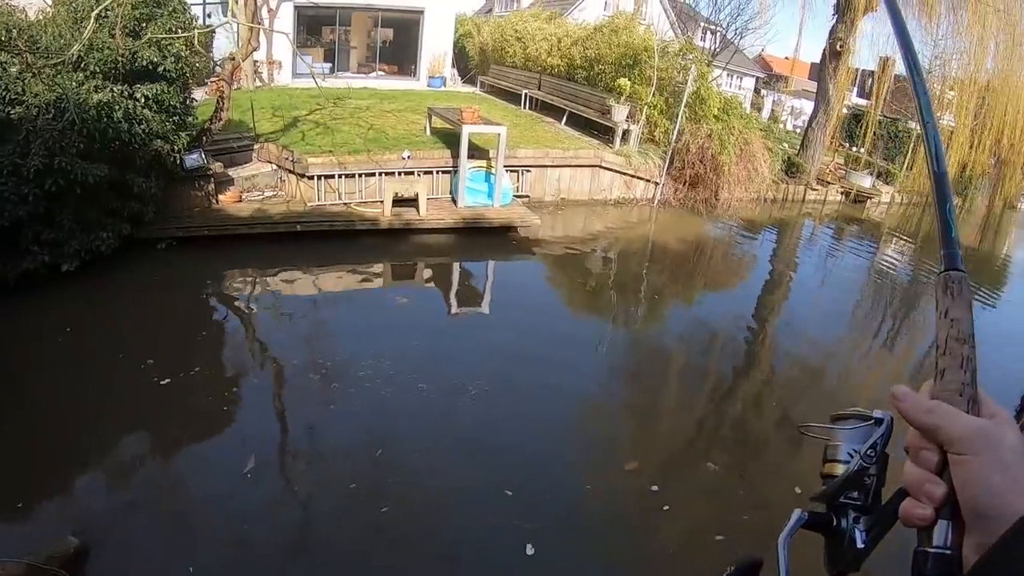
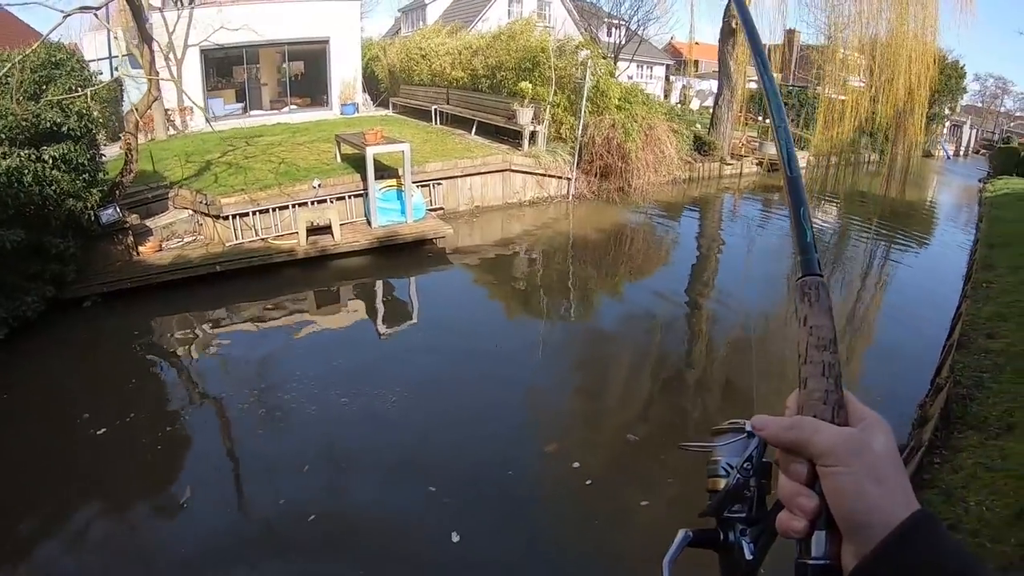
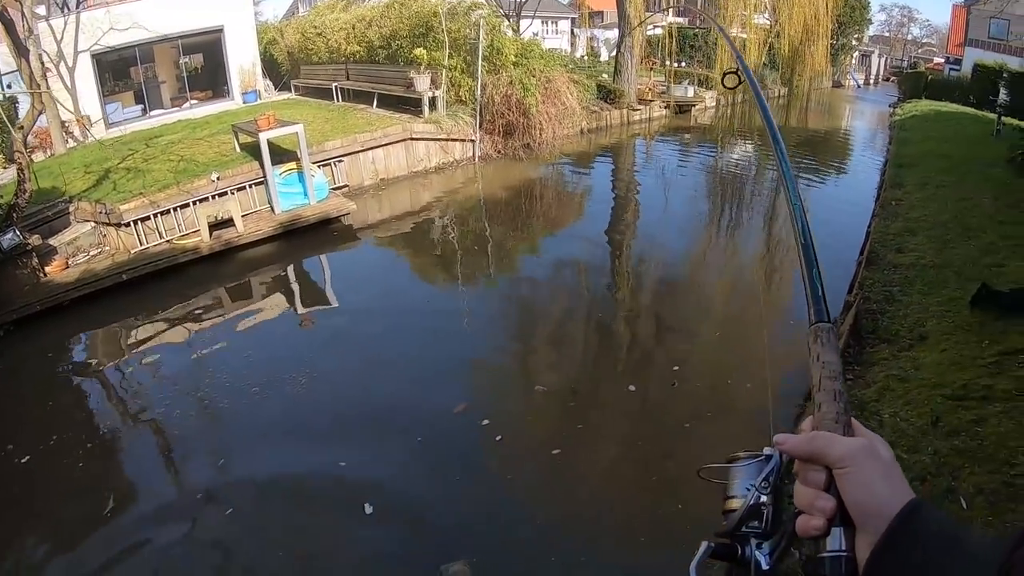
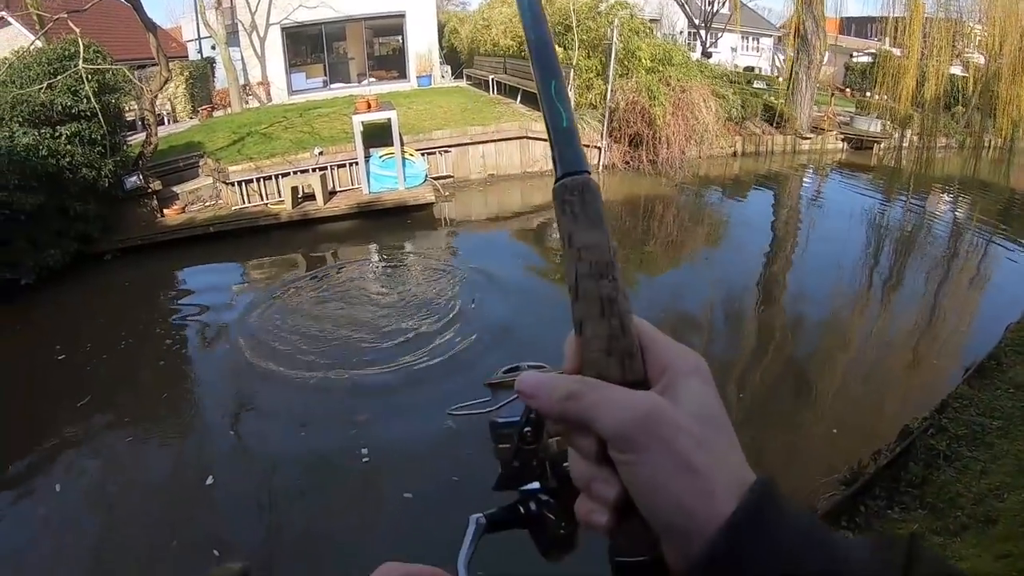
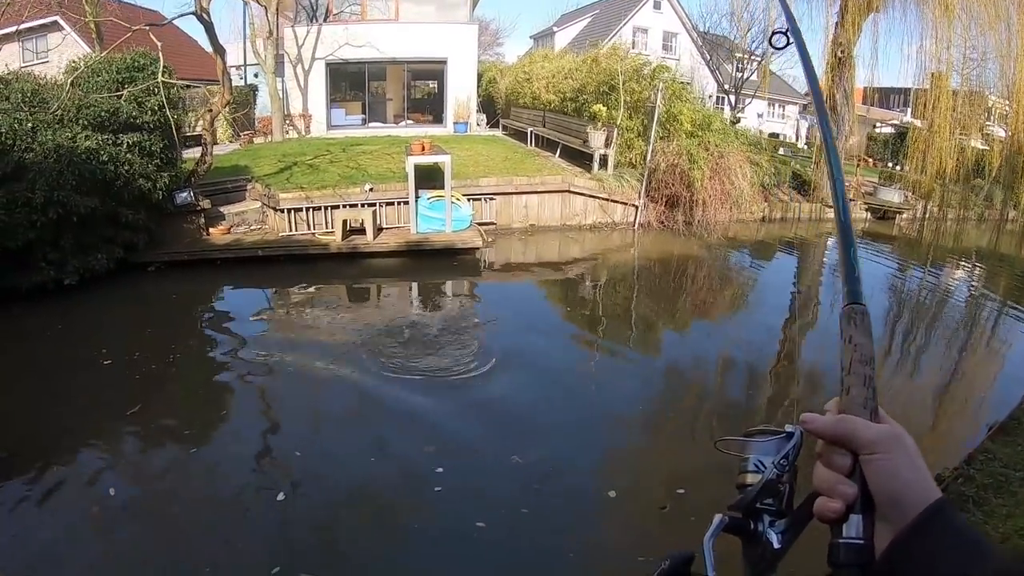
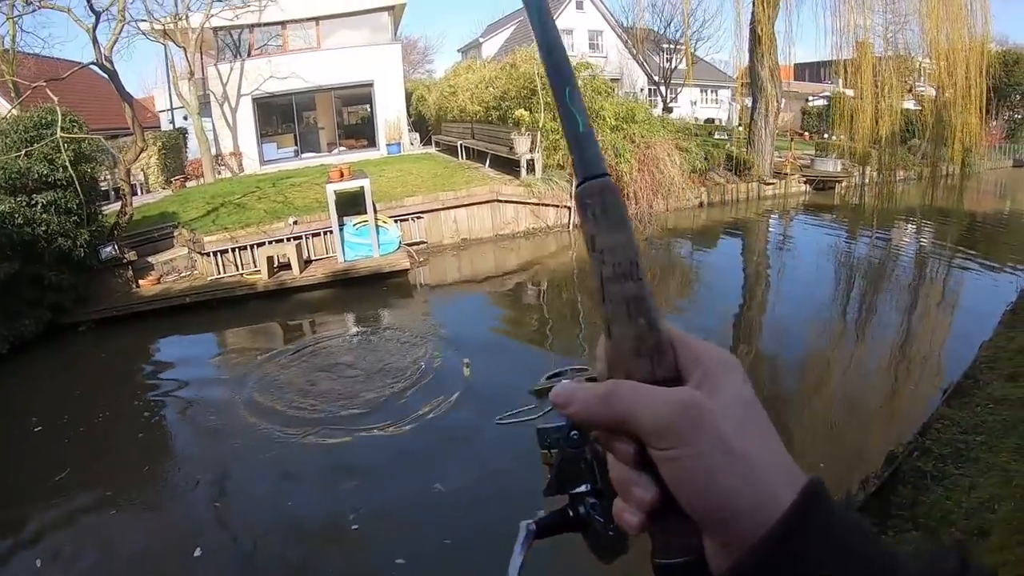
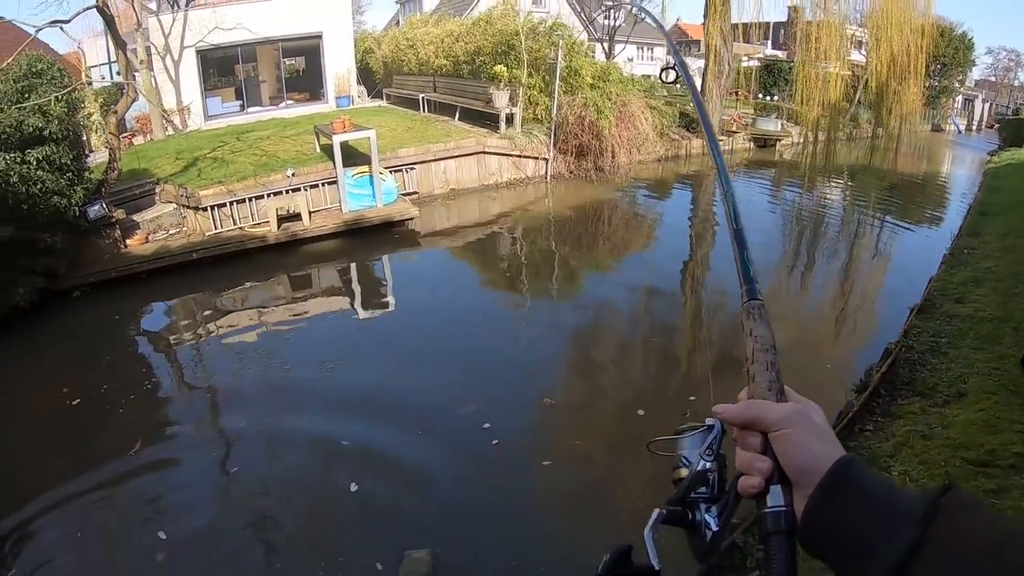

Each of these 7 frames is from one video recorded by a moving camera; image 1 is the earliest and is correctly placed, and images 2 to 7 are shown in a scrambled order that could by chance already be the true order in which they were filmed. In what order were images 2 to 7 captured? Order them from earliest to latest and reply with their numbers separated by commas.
2, 3, 7, 5, 6, 4
